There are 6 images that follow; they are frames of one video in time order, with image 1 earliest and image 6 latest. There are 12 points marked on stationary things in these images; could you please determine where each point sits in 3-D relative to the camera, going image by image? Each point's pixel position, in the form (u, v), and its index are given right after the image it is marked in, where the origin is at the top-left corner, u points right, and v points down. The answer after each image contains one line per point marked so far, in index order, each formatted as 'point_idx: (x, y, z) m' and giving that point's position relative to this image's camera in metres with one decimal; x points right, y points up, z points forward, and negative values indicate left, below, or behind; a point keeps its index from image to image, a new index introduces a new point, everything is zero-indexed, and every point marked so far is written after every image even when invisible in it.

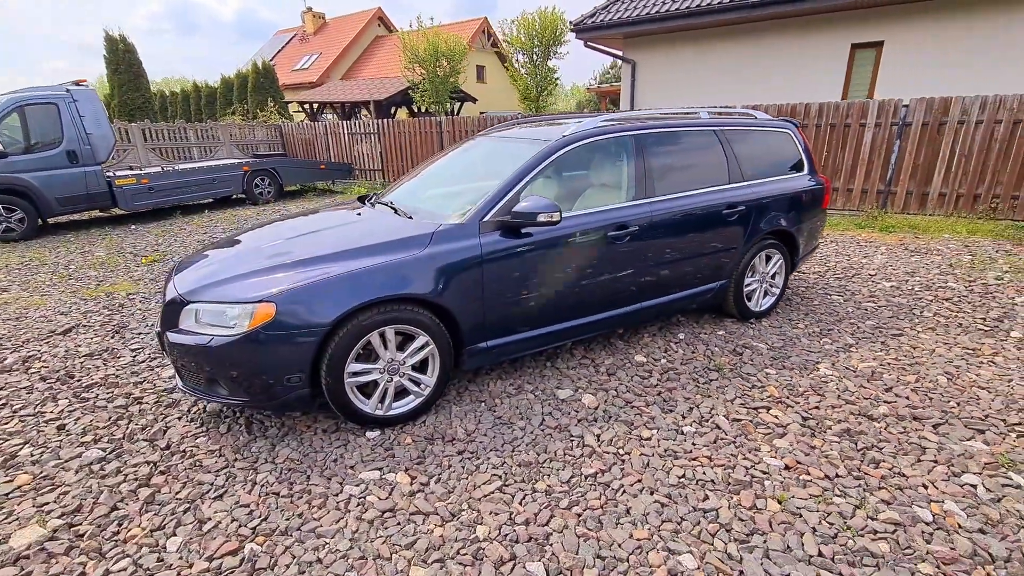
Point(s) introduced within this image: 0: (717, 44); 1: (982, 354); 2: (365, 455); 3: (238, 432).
0: (+4.7, +5.6, +11.4) m
1: (+3.2, -0.4, +3.4) m
2: (-0.7, -0.8, +2.4) m
3: (-1.4, -0.7, +2.6) m
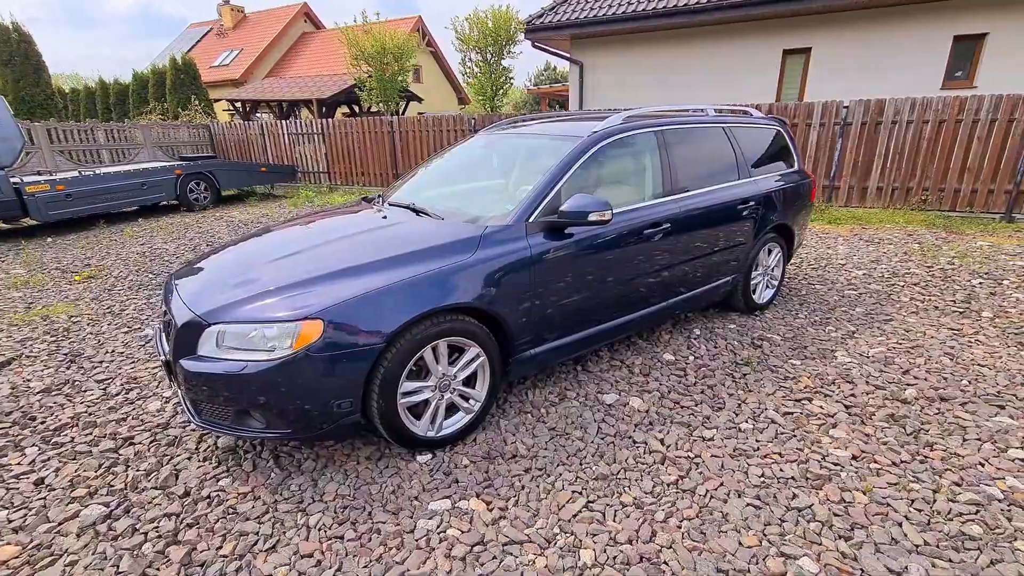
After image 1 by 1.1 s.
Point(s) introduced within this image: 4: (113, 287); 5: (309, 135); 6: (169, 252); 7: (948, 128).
0: (+3.6, +5.7, +11.8) m
1: (+3.4, -0.3, +3.7) m
2: (-0.4, -0.8, +2.2) m
3: (-1.1, -0.8, +2.3) m
4: (-4.0, 0.0, +5.0) m
5: (-4.8, +3.6, +11.7) m
6: (-4.3, +0.4, +6.2) m
7: (+6.2, +2.3, +7.1) m
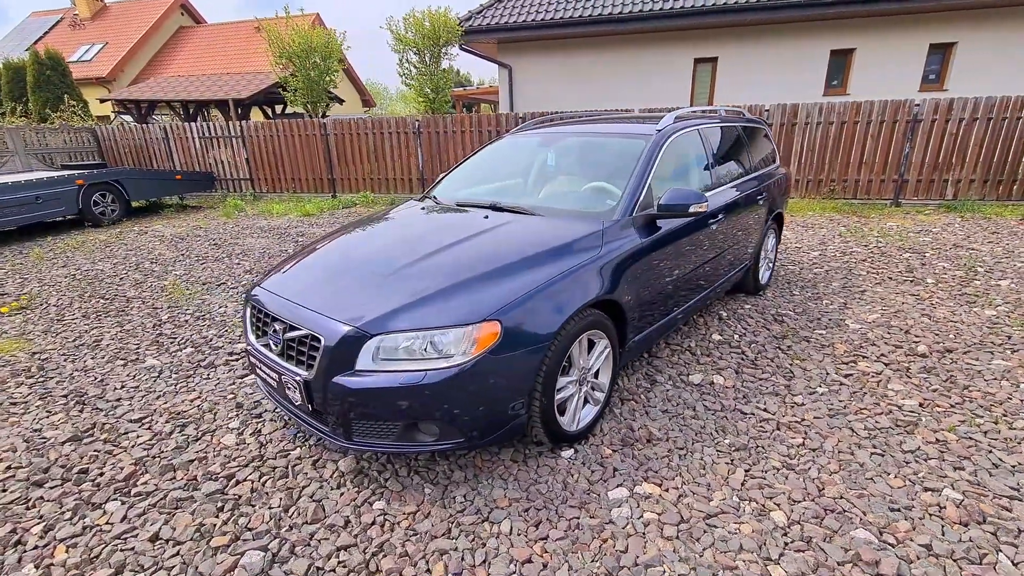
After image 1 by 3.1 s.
0: (+1.9, +5.8, +12.4) m
1: (+3.7, -0.1, +4.4) m
2: (+0.3, -0.8, +2.2) m
3: (-0.4, -0.8, +2.1) m
4: (-3.9, -0.3, +4.3) m
5: (-6.2, +3.2, +10.7) m
6: (-4.4, +0.2, +5.4) m
7: (+5.6, +2.7, +8.3) m
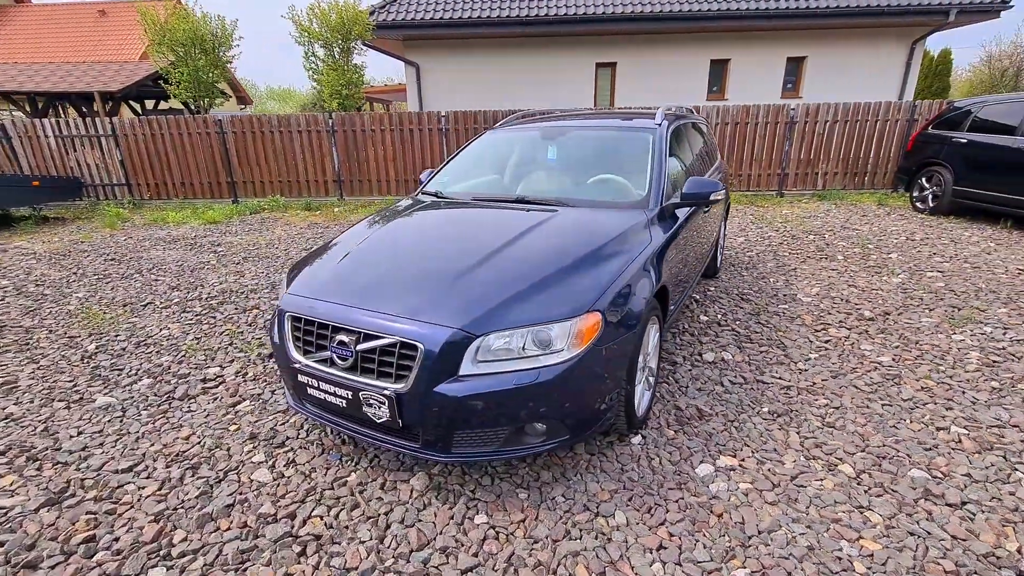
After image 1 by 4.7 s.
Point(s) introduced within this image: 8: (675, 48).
0: (-0.4, +5.9, +12.5) m
1: (+3.4, +0.2, +5.1) m
2: (+0.7, -0.8, +2.2) m
3: (0.0, -0.8, +2.0) m
4: (-3.9, -0.5, +3.4) m
5: (-7.7, +2.7, +9.1) m
6: (-4.7, -0.1, +4.4) m
7: (+4.3, +3.0, +9.3) m
8: (+4.1, +6.0, +12.5) m
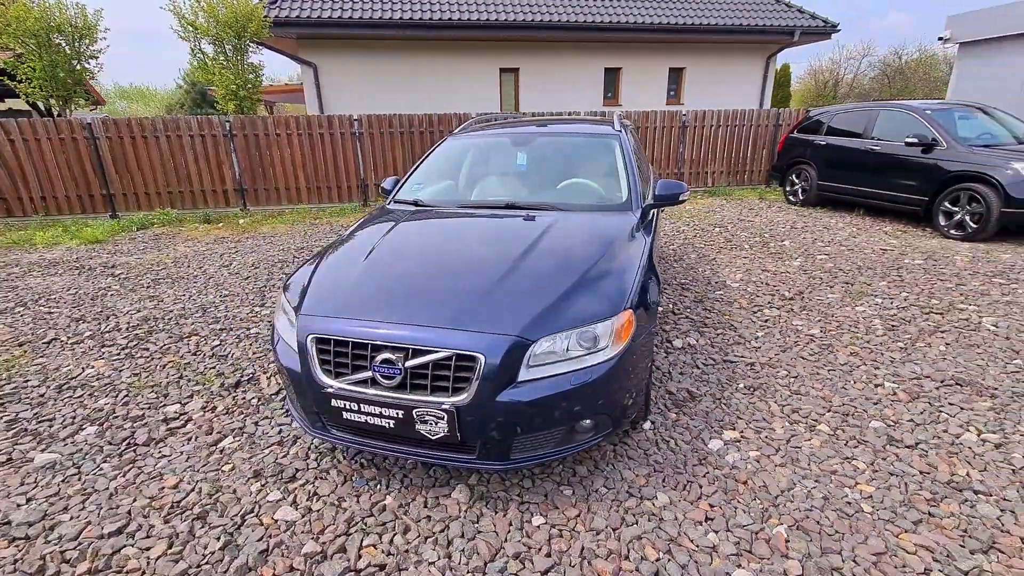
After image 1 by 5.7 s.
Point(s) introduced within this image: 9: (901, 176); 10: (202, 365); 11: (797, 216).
0: (-2.8, +5.7, +12.3) m
1: (+2.8, +0.3, +5.8) m
2: (+0.8, -0.7, +2.4) m
3: (+0.2, -0.8, +2.1) m
4: (-3.9, -0.8, +2.6) m
5: (-9.1, +2.1, +7.4) m
6: (-4.9, -0.5, +3.4) m
7: (+2.6, +3.2, +10.1) m
8: (+1.6, +6.1, +13.1) m
9: (+5.8, +1.7, +7.3) m
10: (-2.0, -0.5, +3.3) m
11: (+4.6, +1.2, +8.1) m
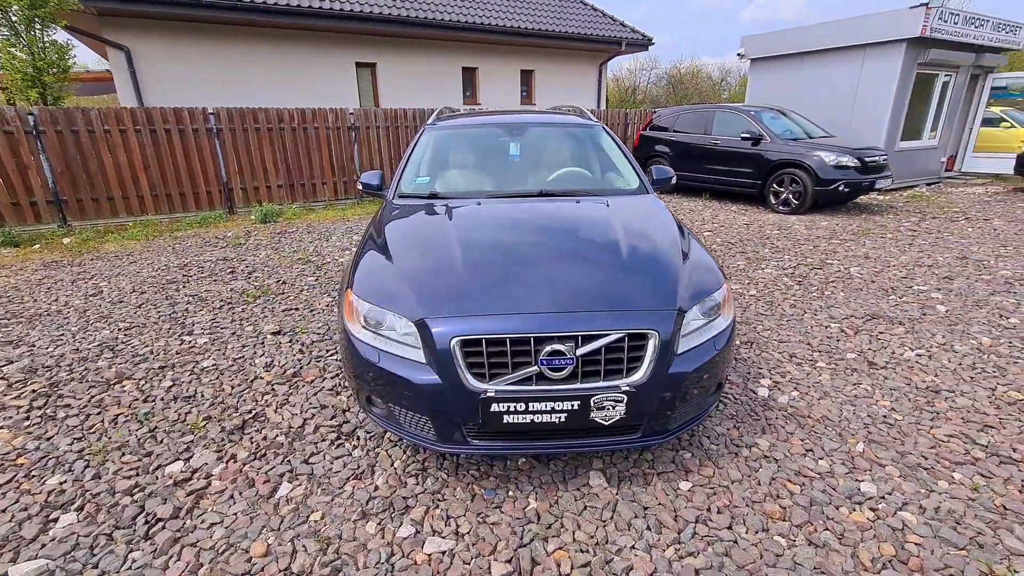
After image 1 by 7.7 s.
0: (-6.0, +5.3, +10.8) m
1: (+1.9, +0.6, +6.5) m
2: (+1.2, -0.6, +2.7) m
3: (+0.7, -0.7, +2.2) m
4: (-3.3, -1.1, +1.4) m
5: (-10.0, +1.2, +4.3) m
6: (-4.5, -0.9, +1.8) m
7: (+0.1, +3.4, +10.5) m
8: (-2.2, +6.1, +13.0) m
9: (+4.1, +2.2, +8.9) m
10: (-1.8, -0.6, +2.6) m
11: (+2.8, +1.6, +9.3) m
